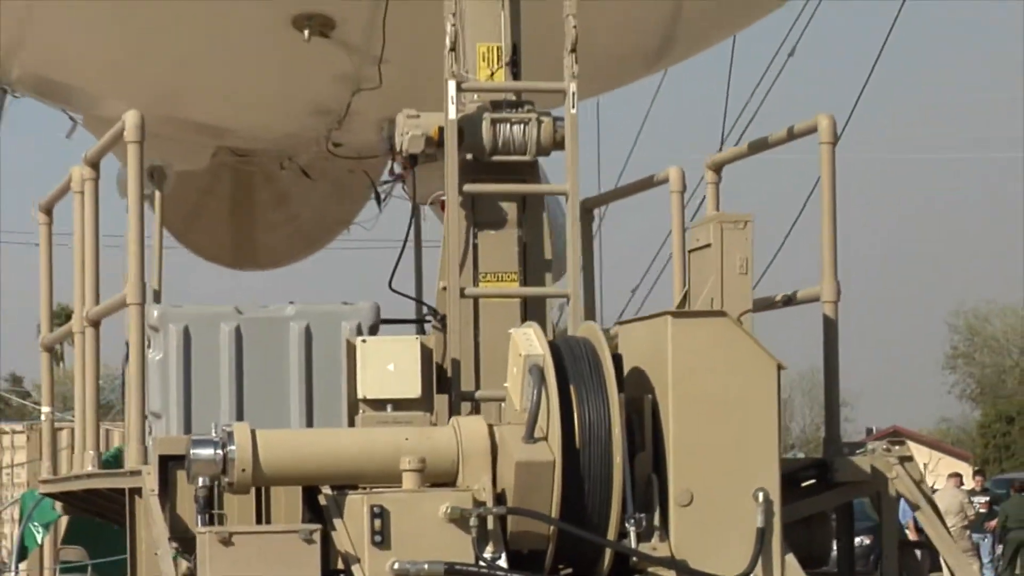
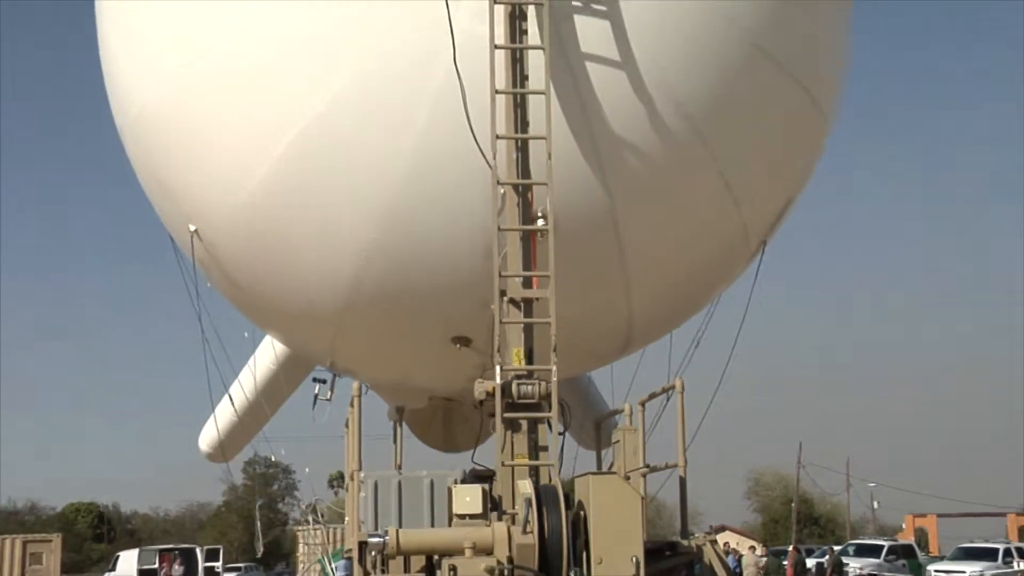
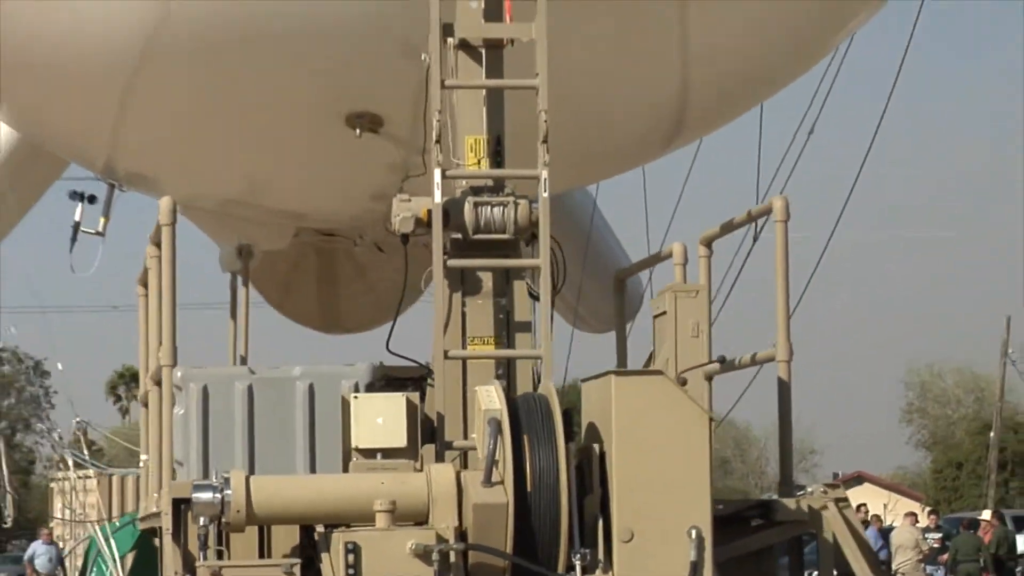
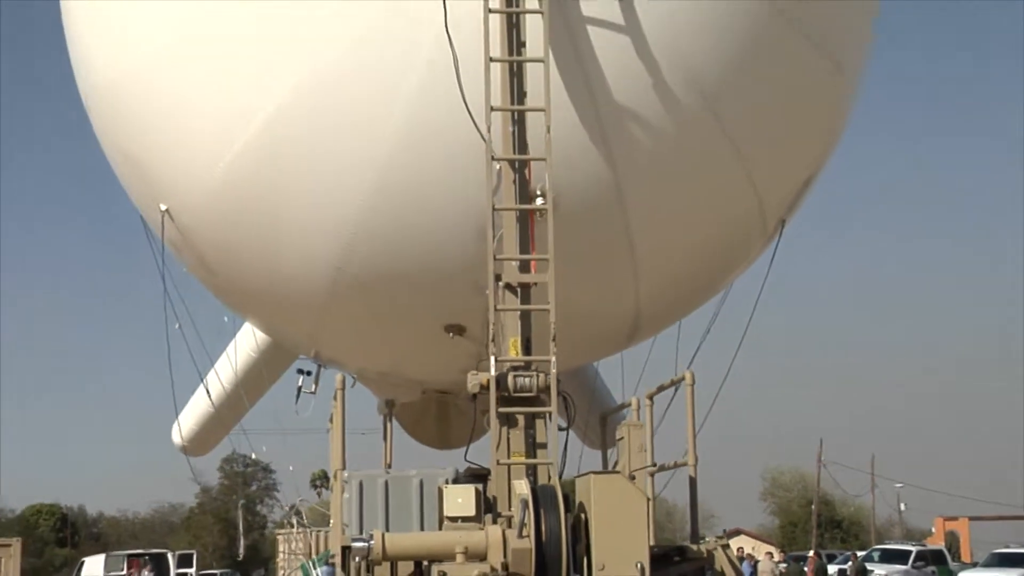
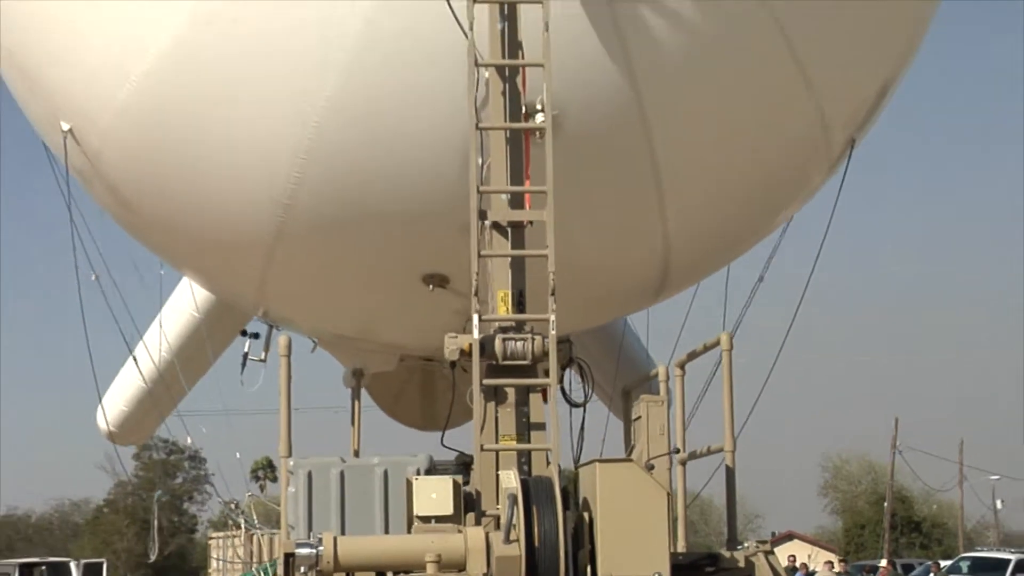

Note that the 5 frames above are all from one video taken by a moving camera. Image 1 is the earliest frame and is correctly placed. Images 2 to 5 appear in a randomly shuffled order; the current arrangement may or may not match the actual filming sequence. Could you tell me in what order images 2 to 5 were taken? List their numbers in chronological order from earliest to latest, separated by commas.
3, 5, 4, 2
